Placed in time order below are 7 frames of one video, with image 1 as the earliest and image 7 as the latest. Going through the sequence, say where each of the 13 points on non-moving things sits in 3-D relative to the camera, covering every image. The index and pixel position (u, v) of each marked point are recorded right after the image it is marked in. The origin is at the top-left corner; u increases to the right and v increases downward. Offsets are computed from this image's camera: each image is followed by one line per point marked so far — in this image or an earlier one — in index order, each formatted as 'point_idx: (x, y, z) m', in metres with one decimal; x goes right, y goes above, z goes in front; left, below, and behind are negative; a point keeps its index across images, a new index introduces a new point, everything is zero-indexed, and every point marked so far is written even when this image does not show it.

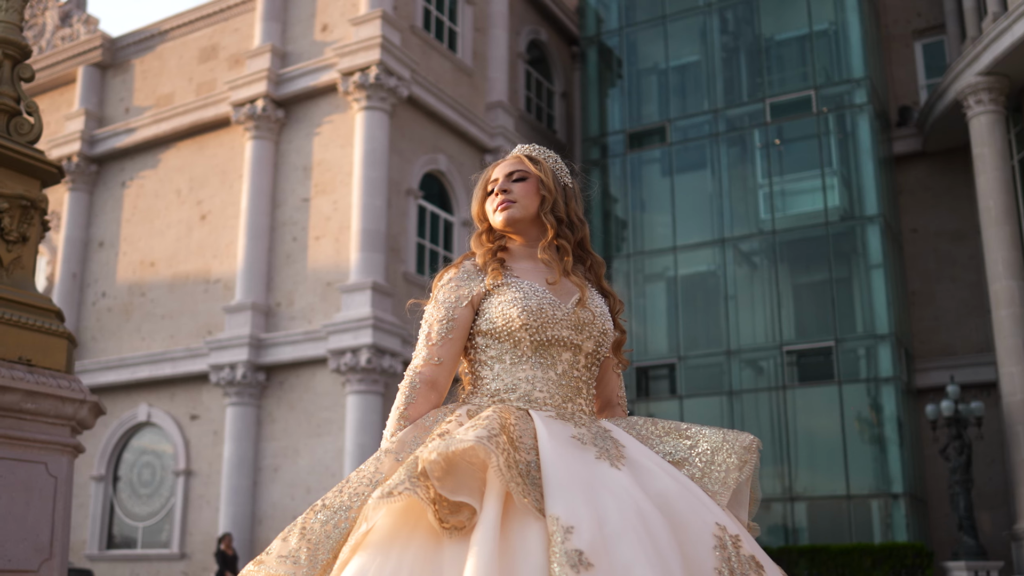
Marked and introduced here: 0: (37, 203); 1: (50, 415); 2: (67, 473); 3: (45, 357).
0: (-1.5, +0.3, +4.2) m
1: (-1.4, -0.4, +4.1) m
2: (-1.4, -0.6, +4.2) m
3: (-1.4, -0.2, +4.1) m
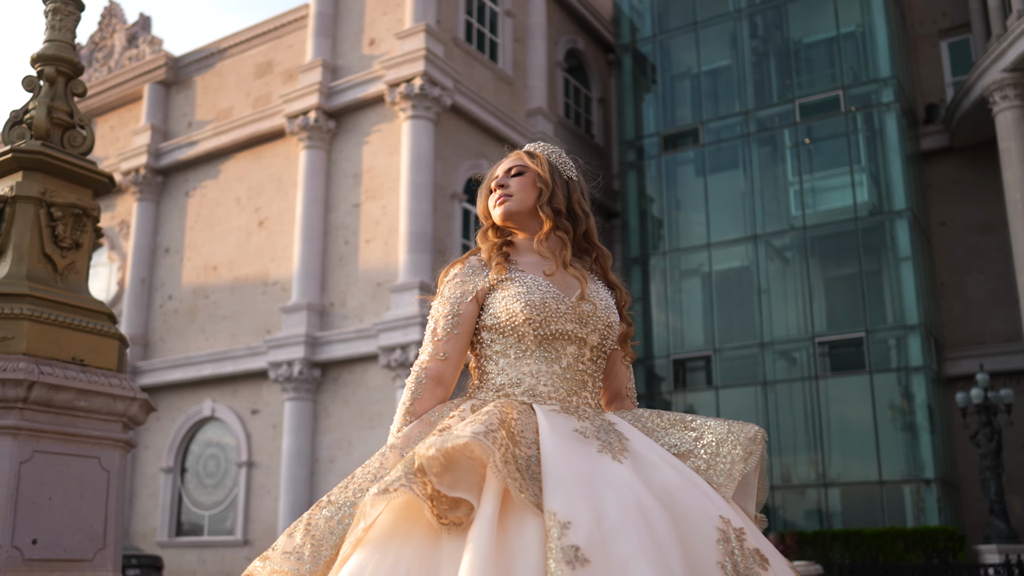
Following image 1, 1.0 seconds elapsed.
0: (-1.4, +0.3, +4.6) m
1: (-1.3, -0.4, +4.4) m
2: (-1.3, -0.6, +4.5) m
3: (-1.4, -0.2, +4.5) m
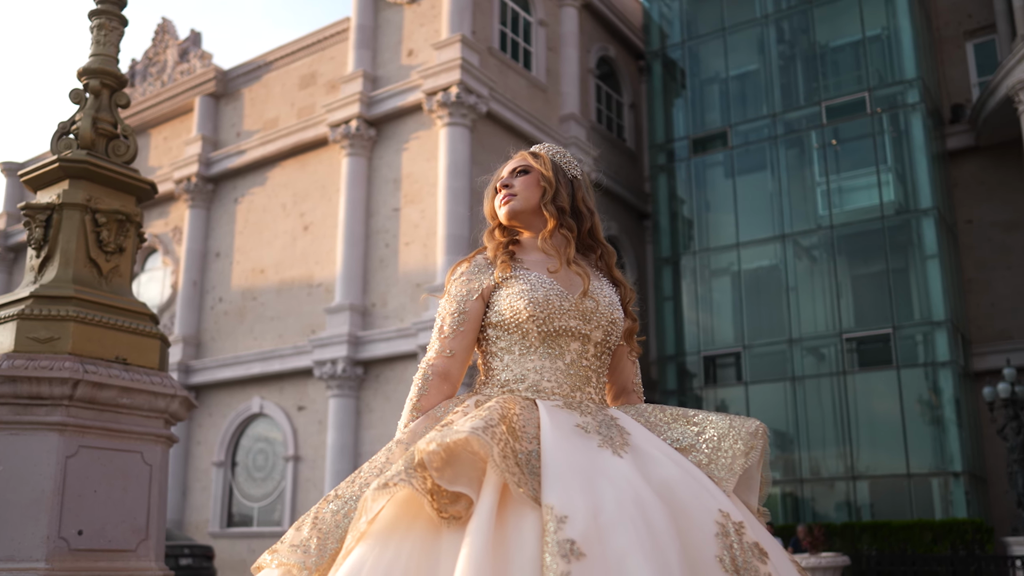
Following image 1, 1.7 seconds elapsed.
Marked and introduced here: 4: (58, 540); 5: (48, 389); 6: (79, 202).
0: (-1.3, +0.3, +4.9) m
1: (-1.3, -0.4, +4.7) m
2: (-1.2, -0.6, +4.8) m
3: (-1.3, -0.2, +4.8) m
4: (-1.4, -0.8, +4.3) m
5: (-1.5, -0.3, +4.4) m
6: (-1.5, +0.3, +4.7) m
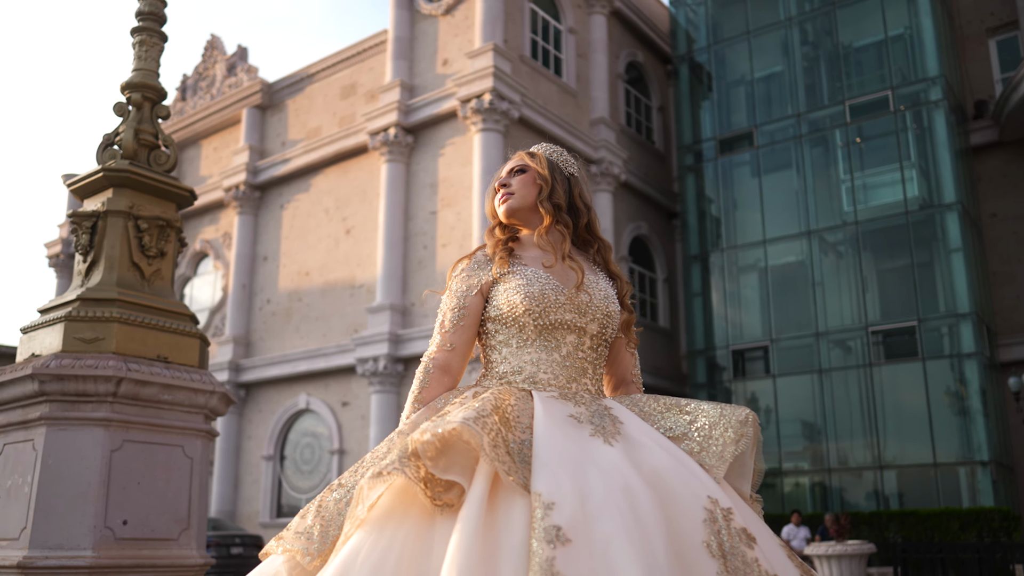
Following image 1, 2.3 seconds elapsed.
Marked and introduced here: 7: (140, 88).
0: (-1.3, +0.2, +5.2) m
1: (-1.2, -0.4, +5.0) m
2: (-1.1, -0.6, +5.2) m
3: (-1.2, -0.2, +5.1) m
4: (-1.3, -0.8, +4.7) m
5: (-1.4, -0.3, +4.7) m
6: (-1.4, +0.3, +5.0) m
7: (-1.4, +0.7, +5.1) m
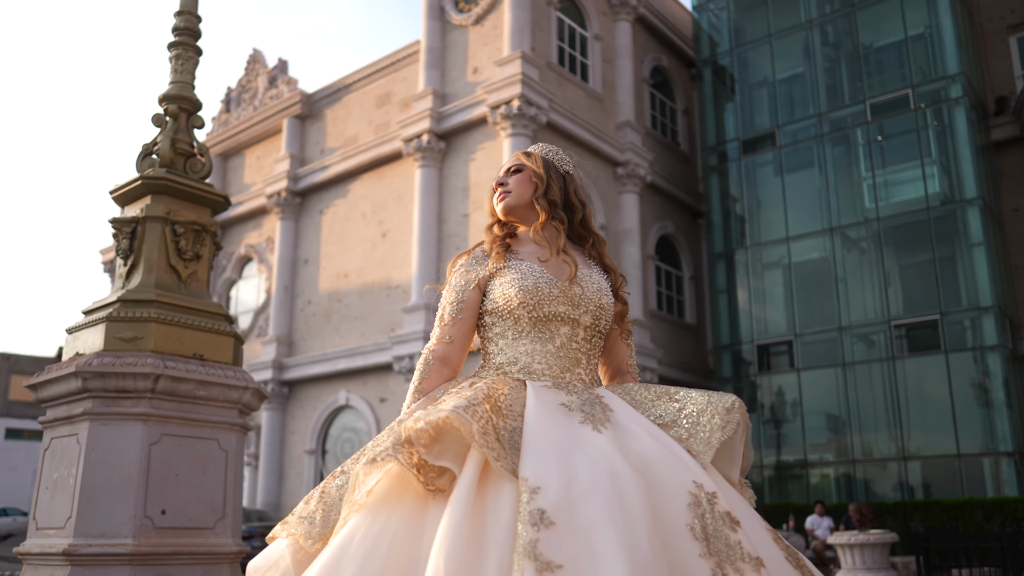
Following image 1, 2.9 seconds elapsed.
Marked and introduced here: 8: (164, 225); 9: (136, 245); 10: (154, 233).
0: (-1.2, +0.2, +5.5) m
1: (-1.1, -0.4, +5.3) m
2: (-1.1, -0.6, +5.5) m
3: (-1.1, -0.2, +5.4) m
4: (-1.3, -0.8, +5.0) m
5: (-1.4, -0.3, +5.0) m
6: (-1.3, +0.3, +5.3) m
7: (-1.3, +0.7, +5.5) m
8: (-1.3, +0.2, +5.3) m
9: (-1.4, +0.2, +5.3) m
10: (-1.4, +0.2, +5.3) m
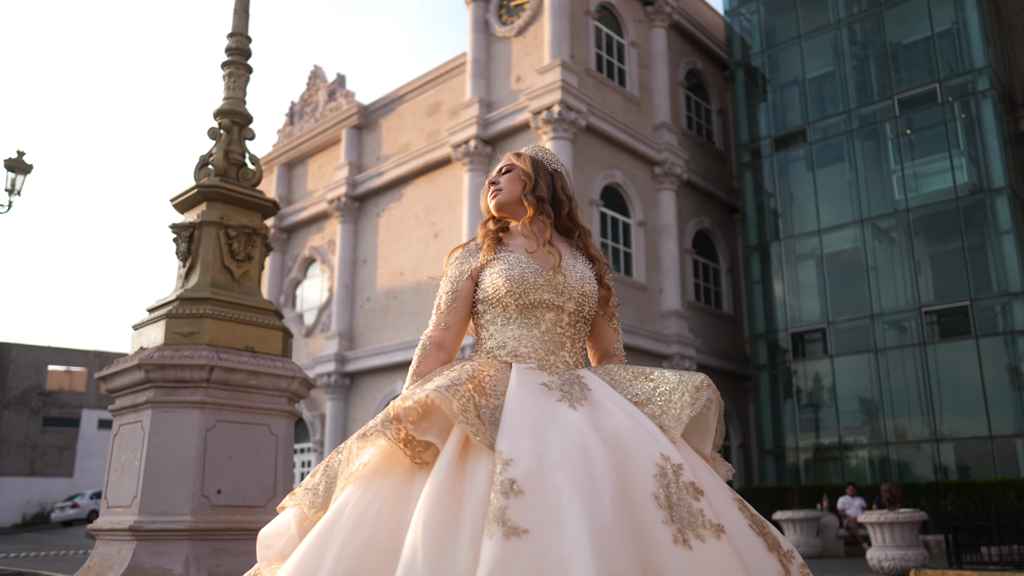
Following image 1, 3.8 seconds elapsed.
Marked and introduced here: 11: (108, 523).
0: (-1.1, +0.2, +6.0) m
1: (-1.0, -0.4, +5.9) m
2: (-1.0, -0.6, +6.0) m
3: (-1.0, -0.2, +5.9) m
4: (-1.2, -0.8, +5.5) m
5: (-1.3, -0.3, +5.6) m
6: (-1.3, +0.3, +5.9) m
7: (-1.2, +0.7, +6.0) m
8: (-1.2, +0.2, +5.9) m
9: (-1.3, +0.2, +5.9) m
10: (-1.3, +0.2, +5.9) m
11: (-1.6, -0.9, +5.5) m
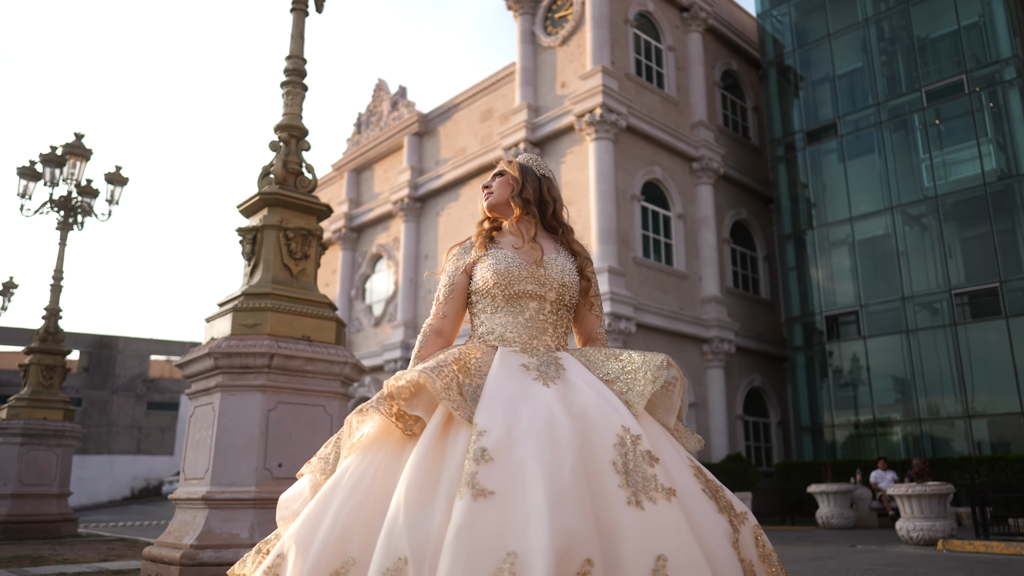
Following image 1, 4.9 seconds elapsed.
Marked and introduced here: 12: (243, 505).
0: (-0.9, +0.3, +6.7) m
1: (-0.9, -0.4, +6.6) m
2: (-0.8, -0.6, +6.7) m
3: (-0.9, -0.2, +6.6) m
4: (-1.1, -0.8, +6.2) m
5: (-1.2, -0.3, +6.3) m
6: (-1.1, +0.3, +6.6) m
7: (-1.1, +0.7, +6.7) m
8: (-1.1, +0.3, +6.6) m
9: (-1.2, +0.2, +6.6) m
10: (-1.1, +0.2, +6.6) m
11: (-1.5, -0.9, +6.3) m
12: (-1.2, -0.9, +6.1) m
